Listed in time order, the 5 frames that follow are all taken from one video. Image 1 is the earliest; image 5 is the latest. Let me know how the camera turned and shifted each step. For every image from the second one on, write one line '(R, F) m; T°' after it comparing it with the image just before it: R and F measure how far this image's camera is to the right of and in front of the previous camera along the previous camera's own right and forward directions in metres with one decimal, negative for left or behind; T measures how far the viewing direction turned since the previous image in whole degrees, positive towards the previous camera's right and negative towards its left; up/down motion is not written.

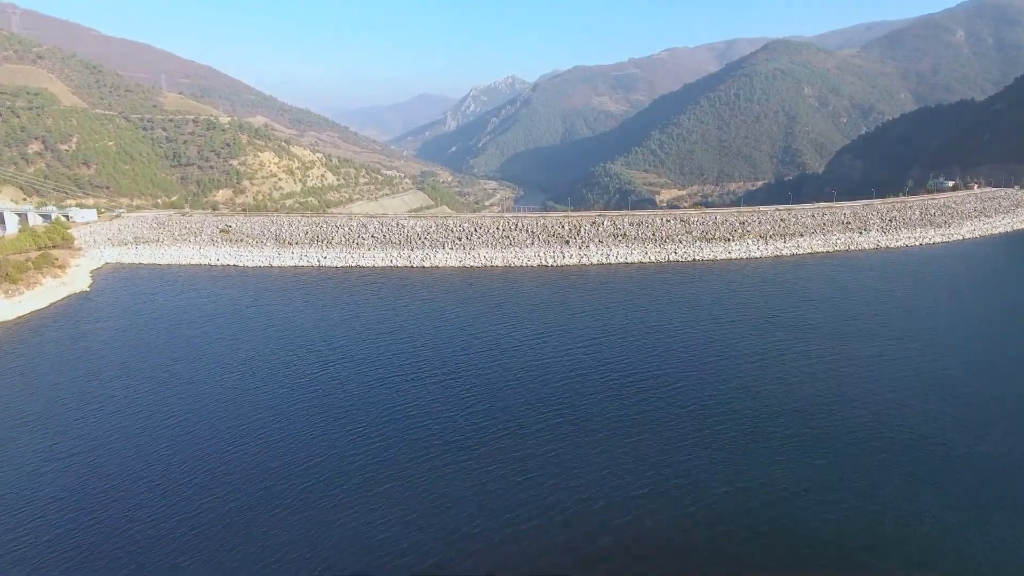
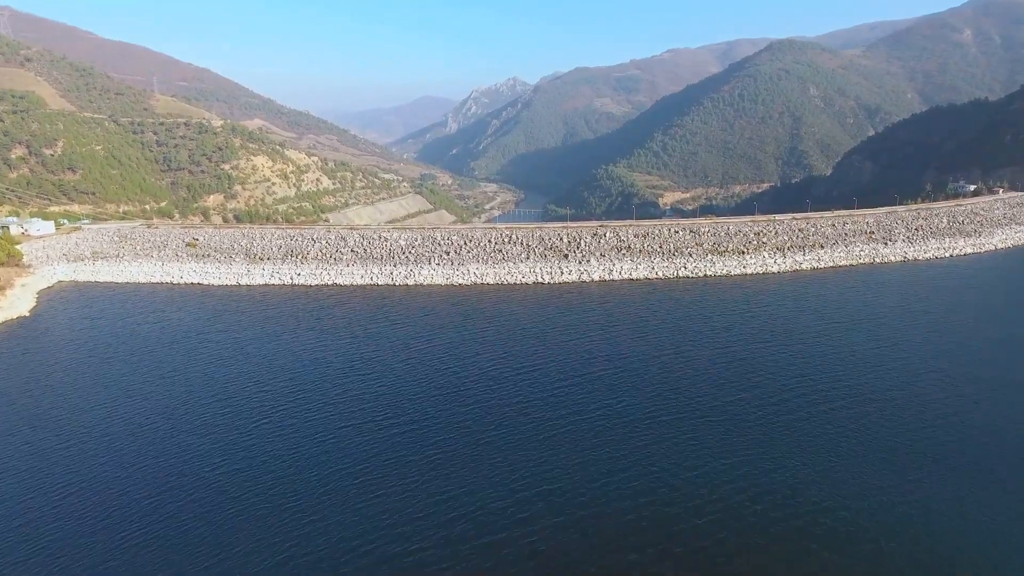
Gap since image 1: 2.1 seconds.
(+0.7, +4.5) m; 0°
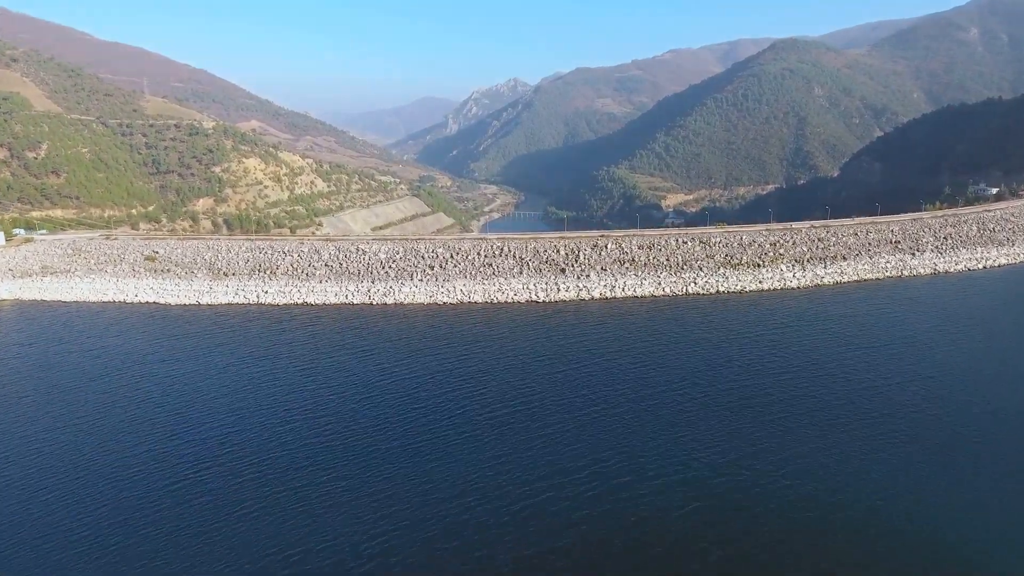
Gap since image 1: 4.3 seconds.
(+0.7, +4.4) m; 0°
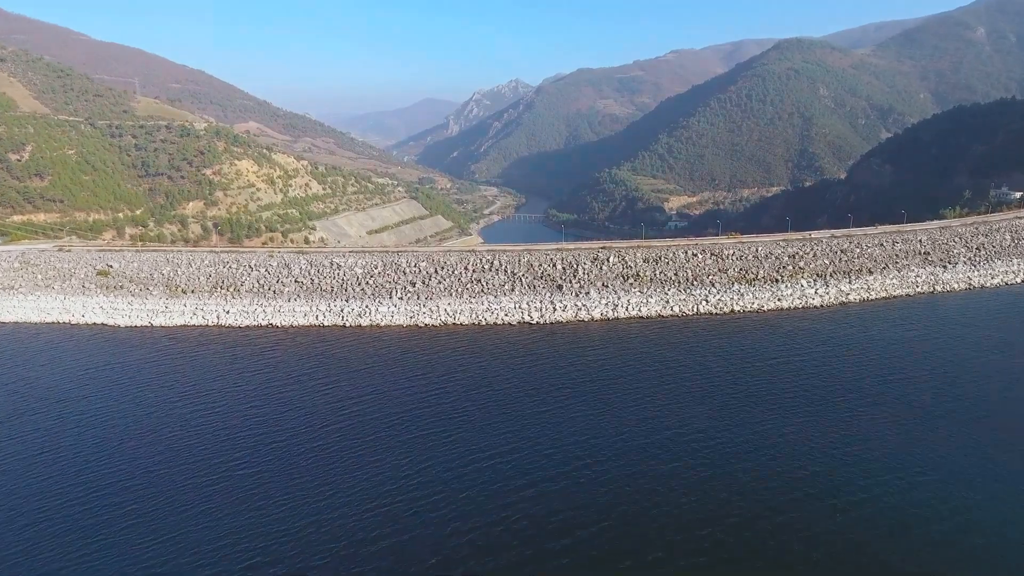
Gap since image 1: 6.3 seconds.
(+0.7, +4.2) m; 0°
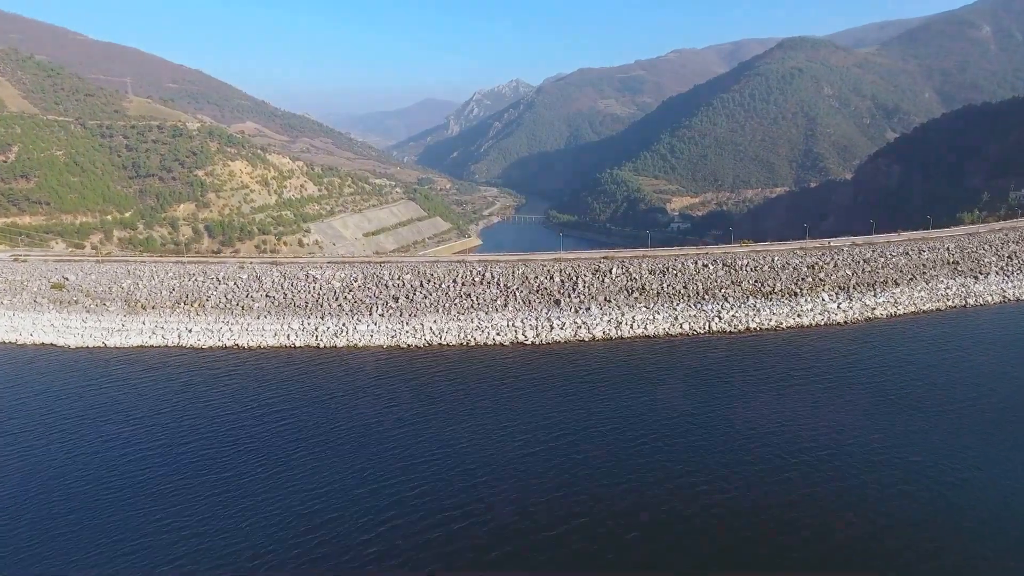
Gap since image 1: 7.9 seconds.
(+0.5, +3.4) m; 0°
